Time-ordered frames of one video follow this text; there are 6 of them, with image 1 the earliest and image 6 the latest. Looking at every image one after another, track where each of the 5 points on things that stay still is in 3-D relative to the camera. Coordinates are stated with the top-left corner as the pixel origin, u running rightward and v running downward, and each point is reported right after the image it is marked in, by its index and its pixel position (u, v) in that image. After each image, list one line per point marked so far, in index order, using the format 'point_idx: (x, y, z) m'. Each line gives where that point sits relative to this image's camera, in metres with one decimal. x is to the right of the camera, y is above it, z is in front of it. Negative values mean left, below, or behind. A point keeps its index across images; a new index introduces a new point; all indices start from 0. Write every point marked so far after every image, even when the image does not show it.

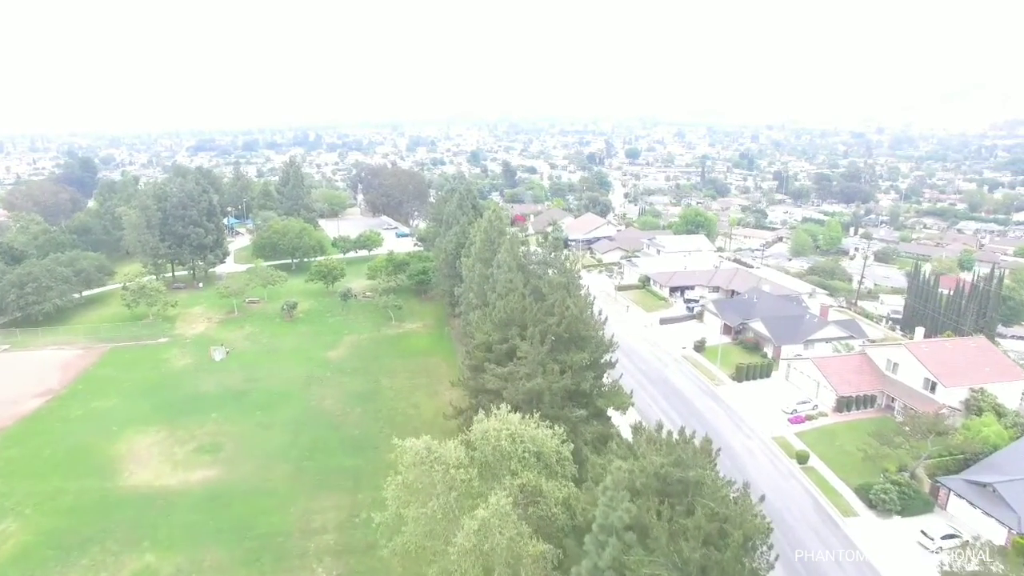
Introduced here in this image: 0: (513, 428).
0: (0.0, -3.3, +15.4) m
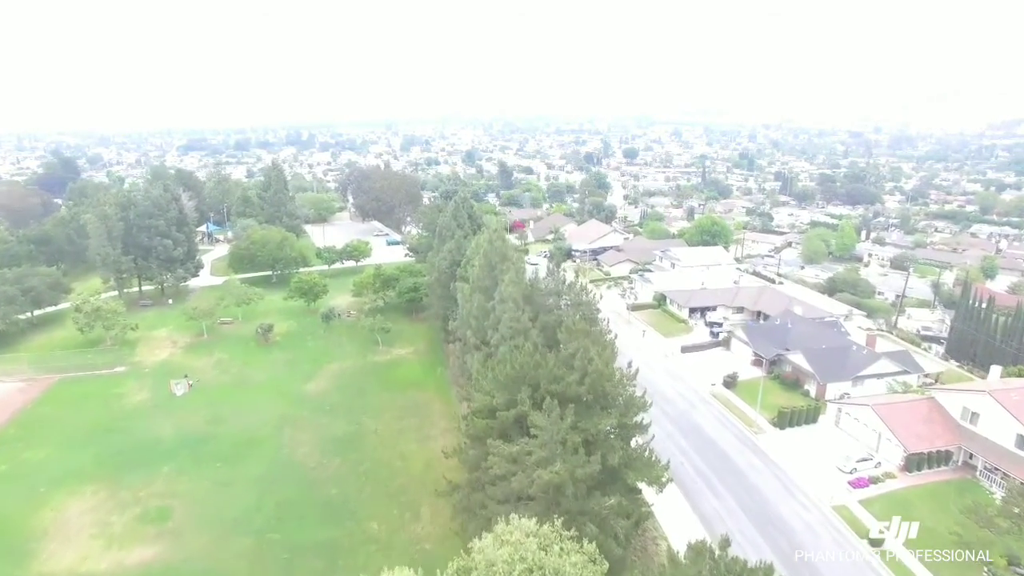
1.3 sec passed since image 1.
0: (+0.3, -4.6, +11.1) m
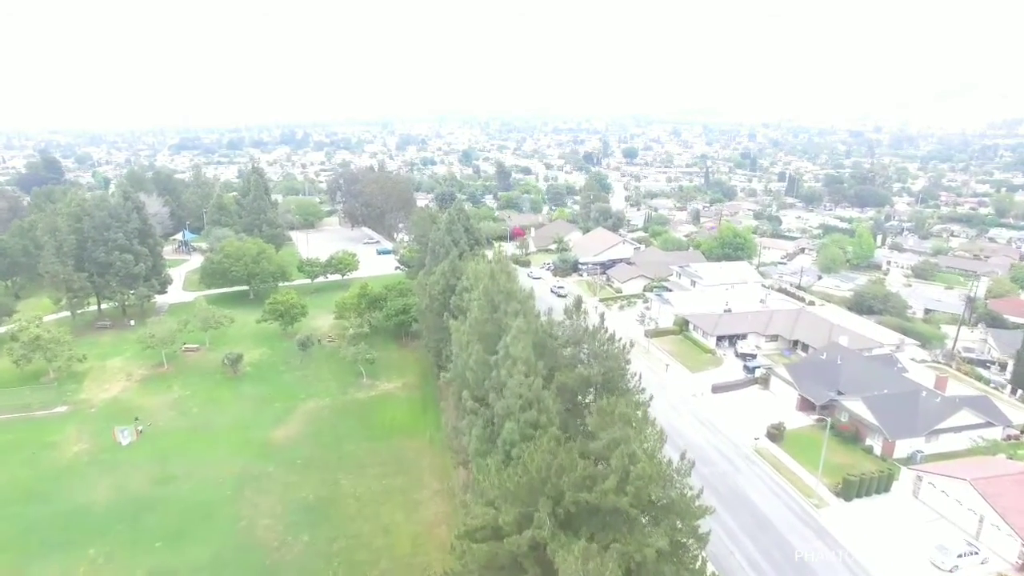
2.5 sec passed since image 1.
0: (+0.6, -5.9, +6.4) m
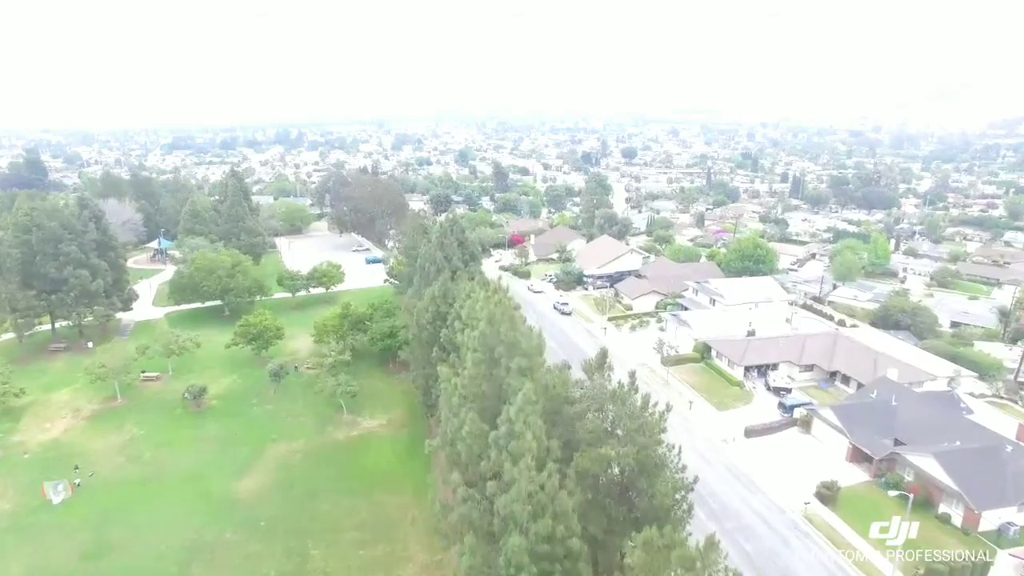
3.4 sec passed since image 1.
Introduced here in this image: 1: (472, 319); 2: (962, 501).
0: (+0.7, -6.9, +2.4) m
1: (-1.1, -0.8, +18.2) m
2: (+12.9, -6.1, +18.8) m
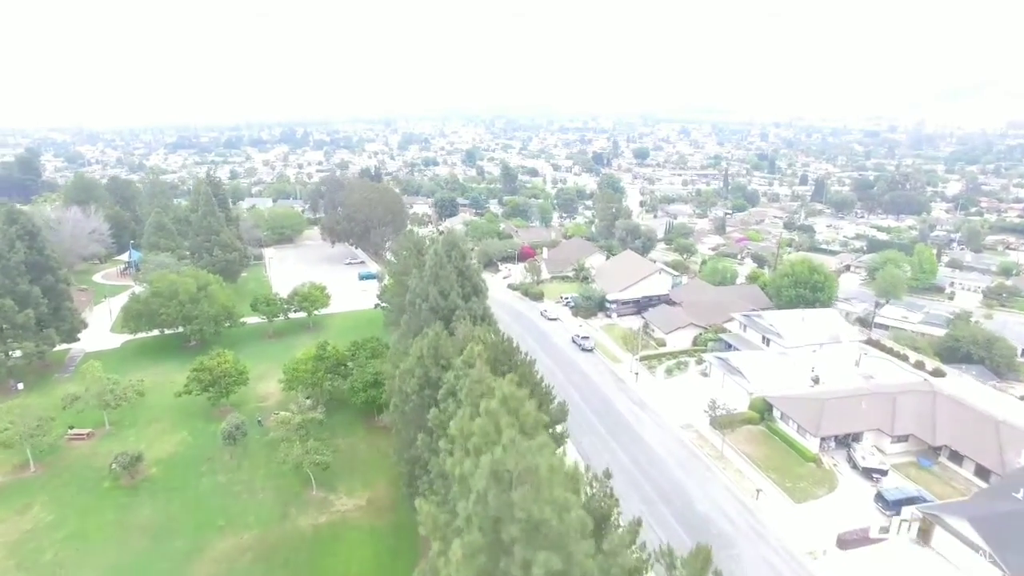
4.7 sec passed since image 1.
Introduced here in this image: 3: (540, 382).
0: (+0.8, -8.6, -3.8) m
1: (-0.8, -2.5, +12.0) m
2: (+13.2, -7.8, +12.5) m
3: (+0.8, -2.9, +19.9) m
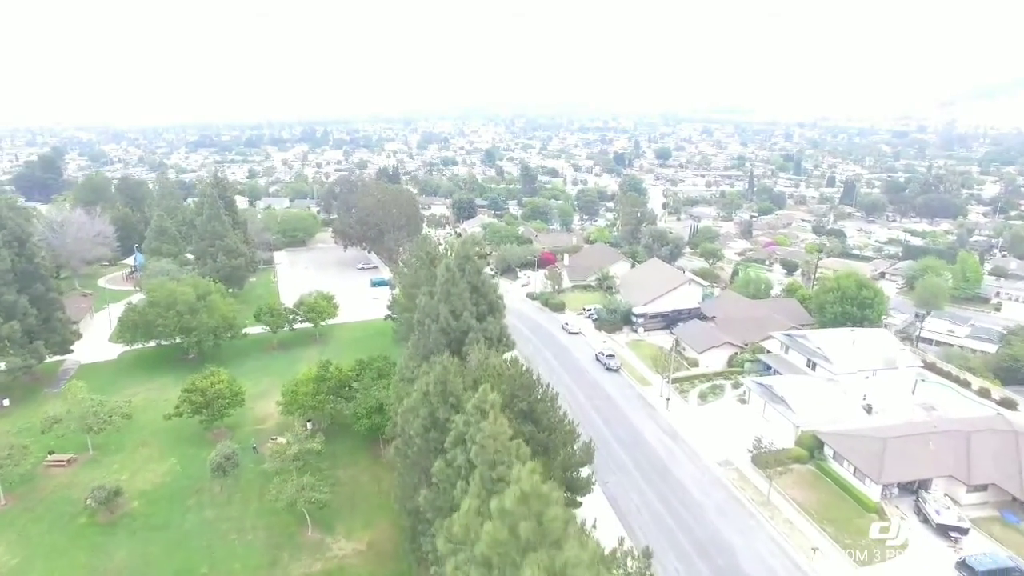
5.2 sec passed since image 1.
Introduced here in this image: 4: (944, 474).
0: (+0.6, -9.2, -6.4) m
1: (-0.5, -3.1, +9.5) m
2: (+13.5, -8.6, +9.5) m
3: (+1.3, -3.6, +17.3) m
4: (+13.1, -5.6, +19.8) m
